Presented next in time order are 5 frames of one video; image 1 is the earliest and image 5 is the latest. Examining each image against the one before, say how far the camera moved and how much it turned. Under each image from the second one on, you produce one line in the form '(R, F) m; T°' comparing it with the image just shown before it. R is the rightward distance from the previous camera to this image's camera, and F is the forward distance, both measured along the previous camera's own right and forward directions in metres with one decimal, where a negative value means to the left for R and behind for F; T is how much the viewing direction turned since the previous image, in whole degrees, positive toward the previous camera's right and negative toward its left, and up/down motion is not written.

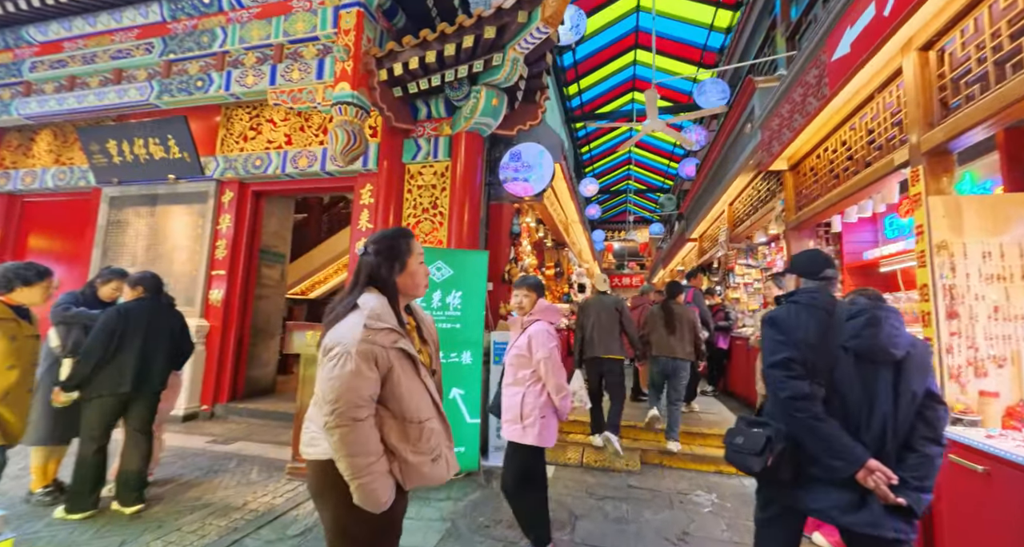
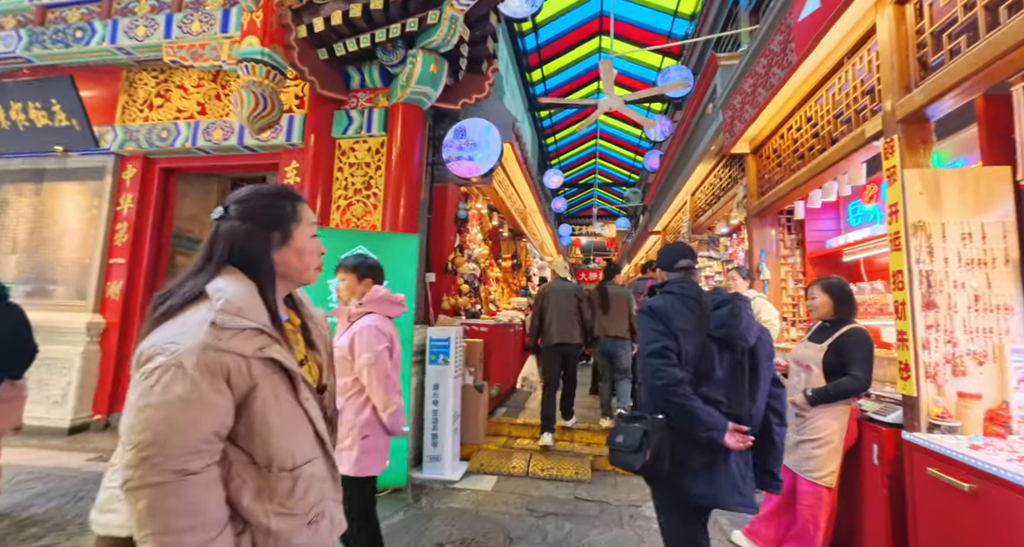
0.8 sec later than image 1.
(+0.3, +0.4) m; +4°
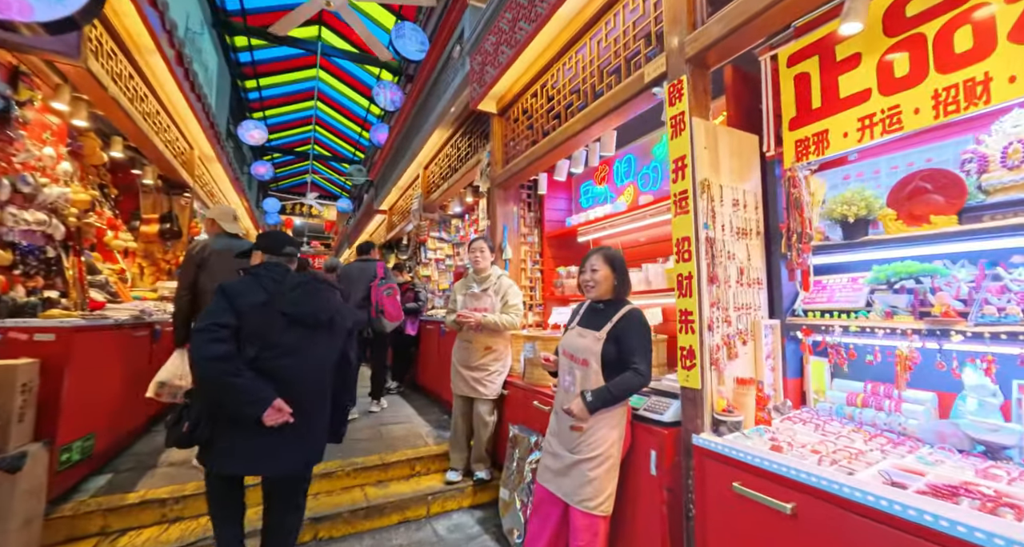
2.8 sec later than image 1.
(+0.3, +1.1) m; +37°
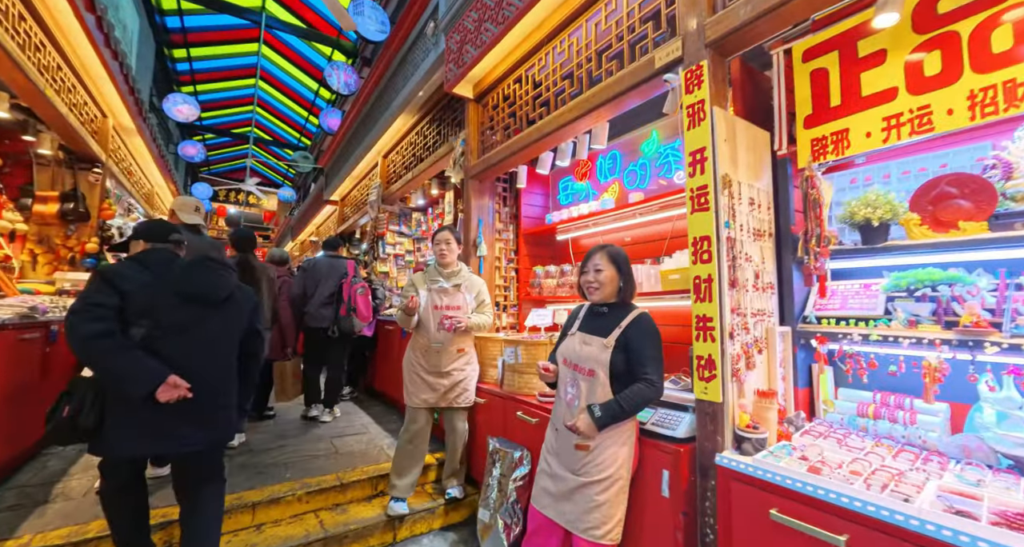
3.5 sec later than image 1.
(-0.2, +0.2) m; +7°
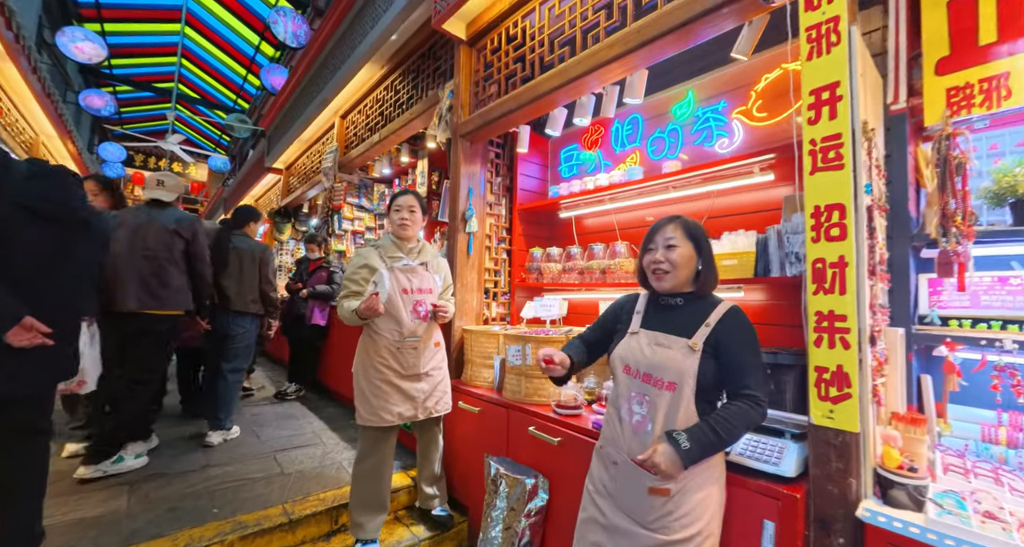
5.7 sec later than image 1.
(-0.3, +0.6) m; +7°
